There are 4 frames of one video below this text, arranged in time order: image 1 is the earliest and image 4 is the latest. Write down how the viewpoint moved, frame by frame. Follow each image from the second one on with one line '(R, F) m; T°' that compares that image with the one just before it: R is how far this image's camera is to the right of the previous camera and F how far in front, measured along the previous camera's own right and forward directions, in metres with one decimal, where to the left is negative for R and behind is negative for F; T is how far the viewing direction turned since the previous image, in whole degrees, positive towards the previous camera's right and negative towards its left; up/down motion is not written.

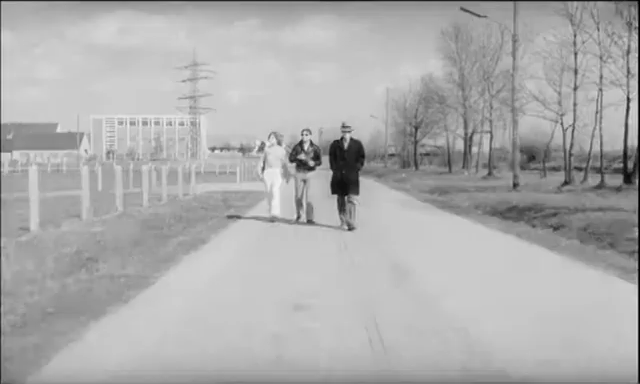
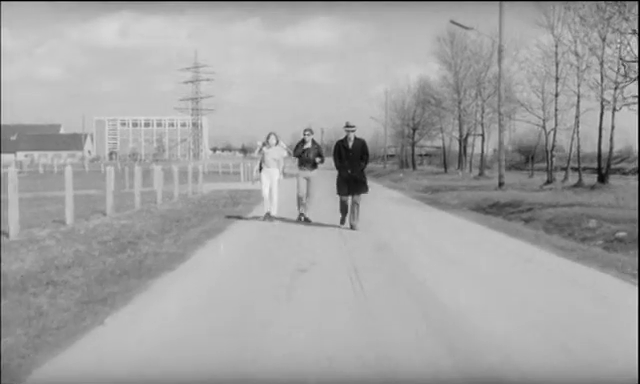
(0.0, -1.3) m; 0°
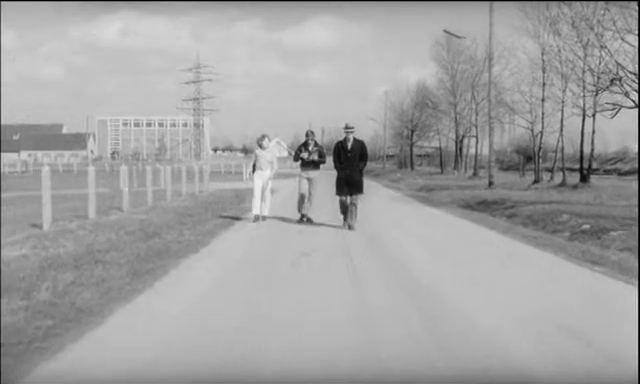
(0.0, -1.0) m; 0°
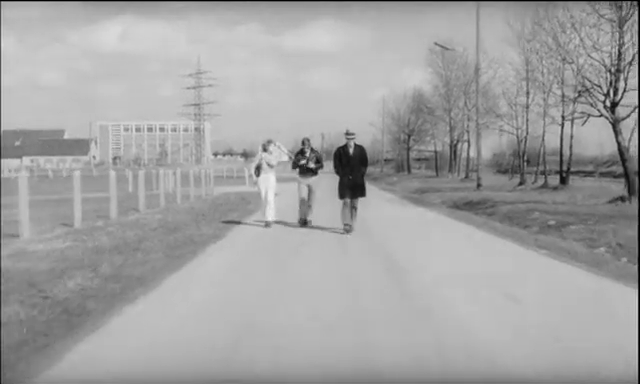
(0.0, -1.3) m; 0°
